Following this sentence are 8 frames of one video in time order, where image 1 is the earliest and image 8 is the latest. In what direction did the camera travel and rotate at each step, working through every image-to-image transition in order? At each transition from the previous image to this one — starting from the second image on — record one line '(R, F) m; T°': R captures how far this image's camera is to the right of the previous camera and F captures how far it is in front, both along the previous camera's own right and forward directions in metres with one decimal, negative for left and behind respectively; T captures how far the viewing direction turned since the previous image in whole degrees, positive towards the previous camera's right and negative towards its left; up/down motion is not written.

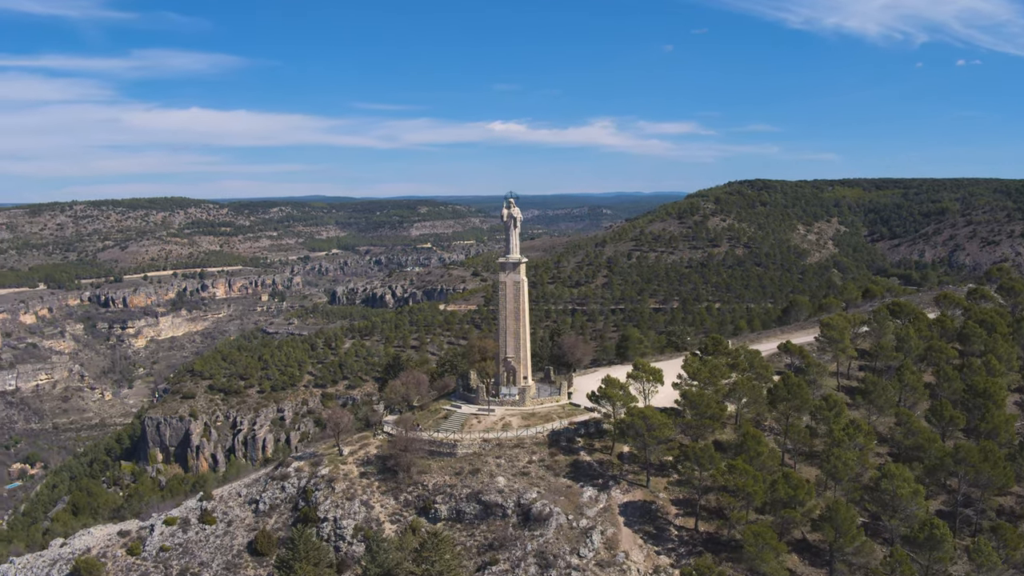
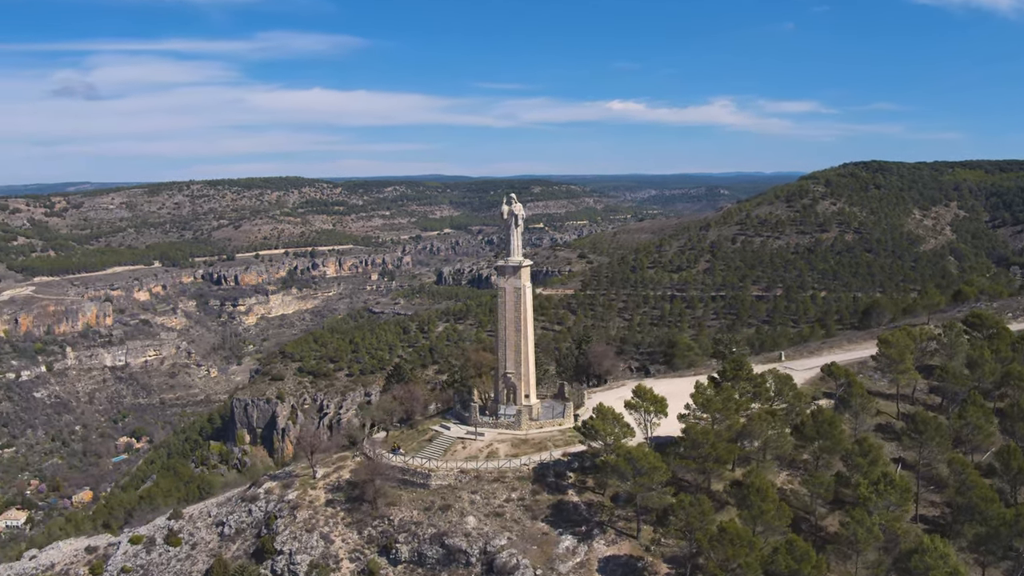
(+2.3, +3.6) m; -6°
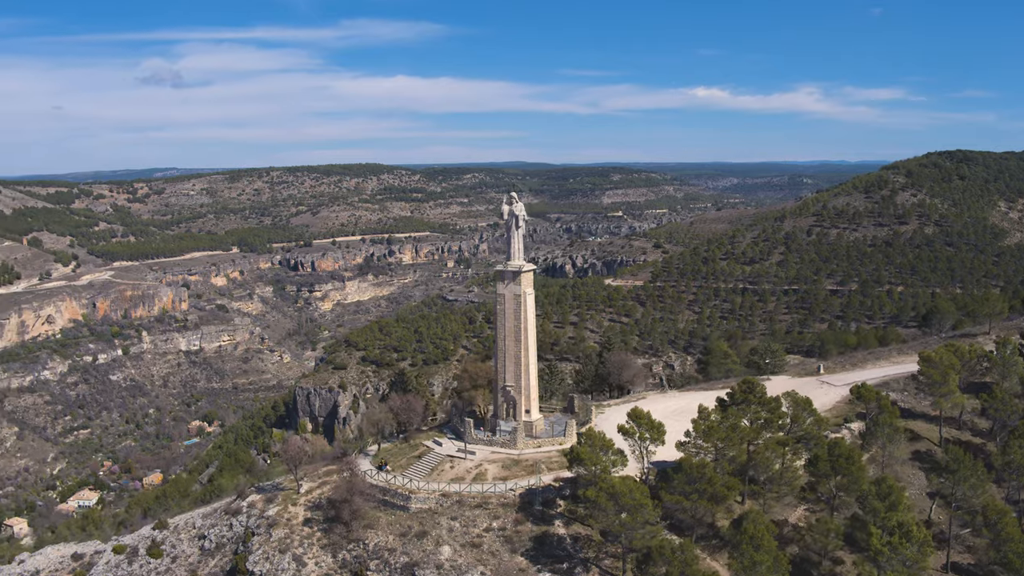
(+1.5, +2.0) m; -4°
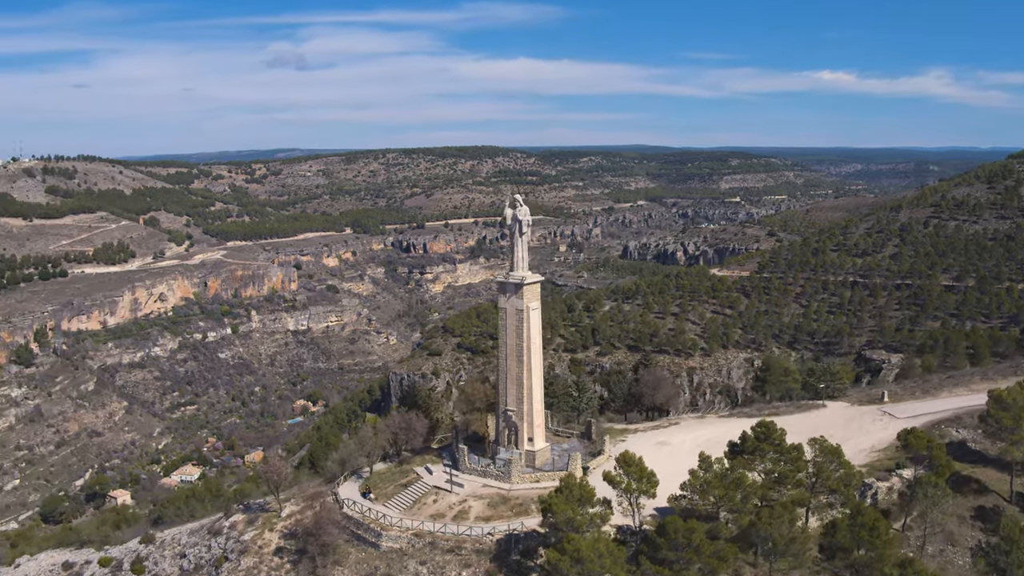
(+1.8, +2.7) m; -6°
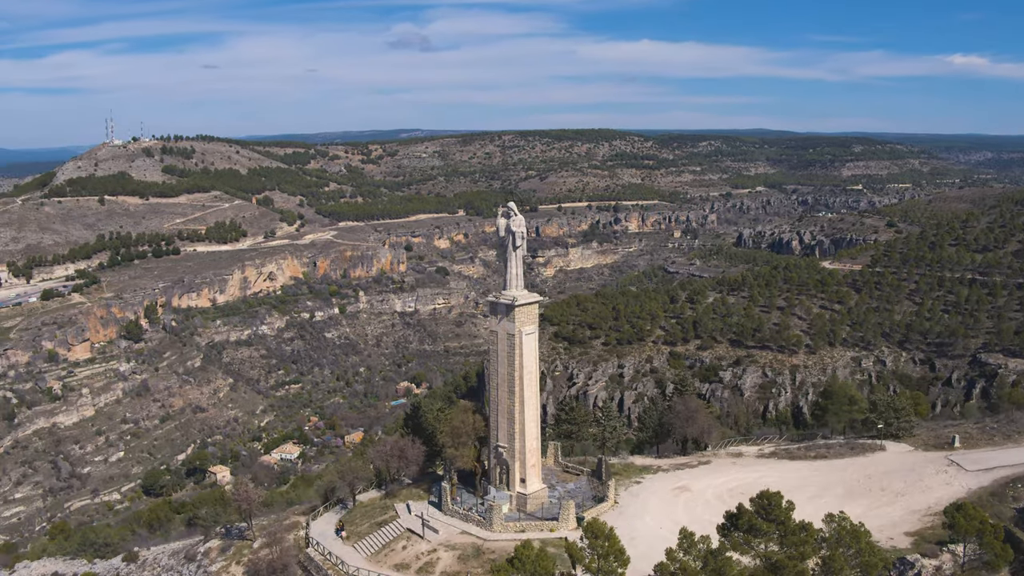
(+1.7, +2.7) m; -6°
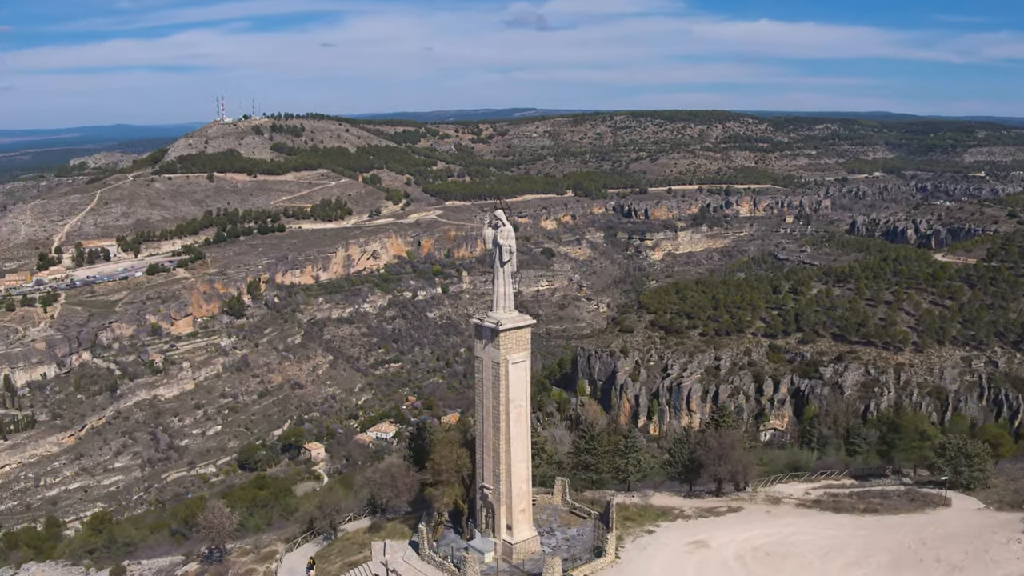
(+1.5, +2.4) m; -5°
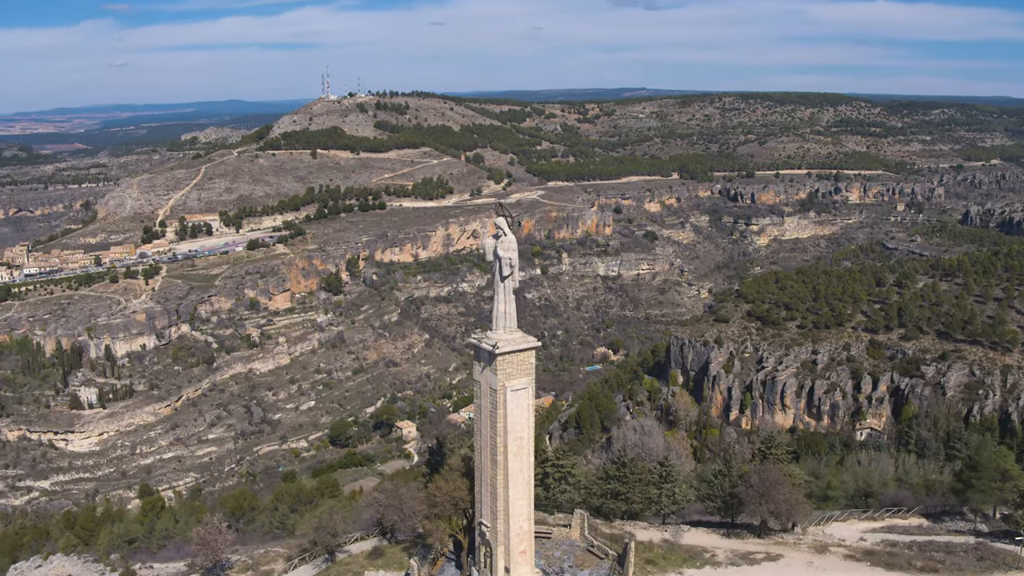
(+1.1, +1.7) m; -5°
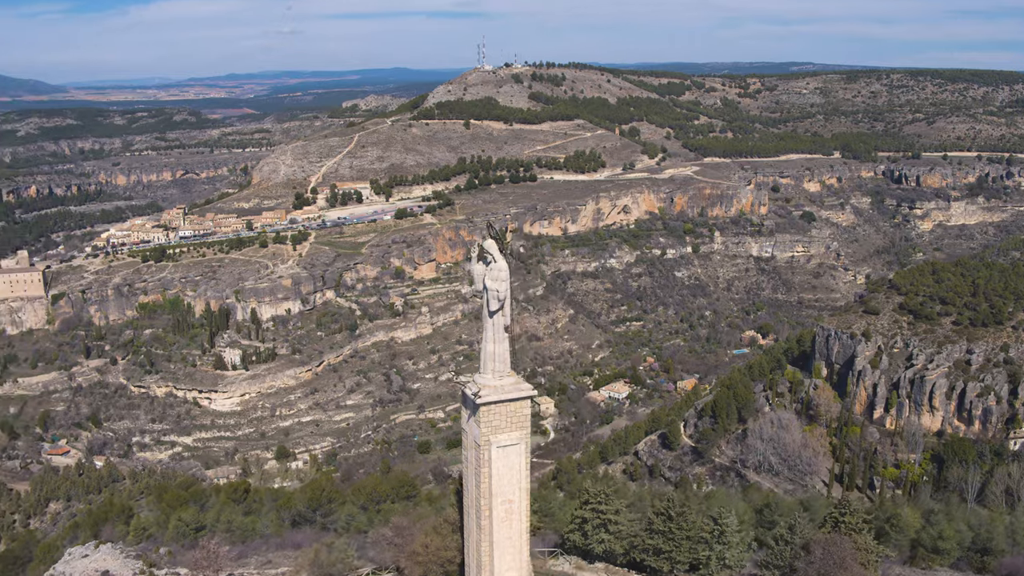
(+1.5, +1.9) m; -8°
